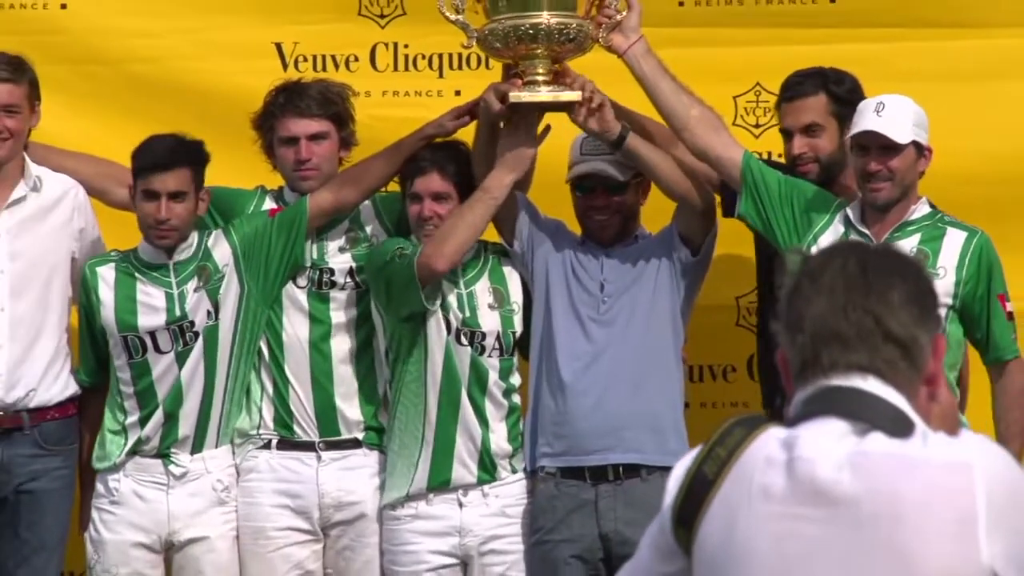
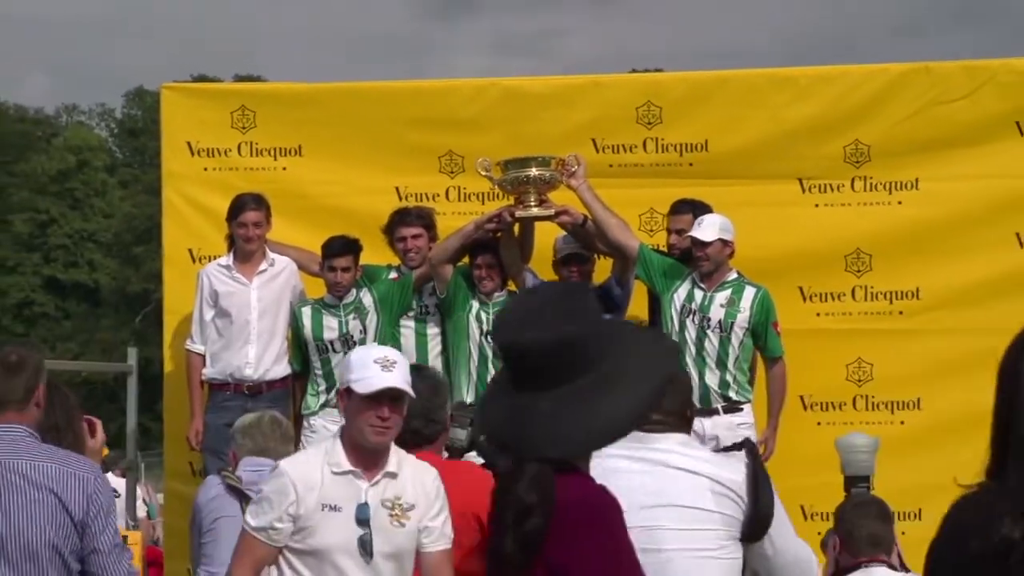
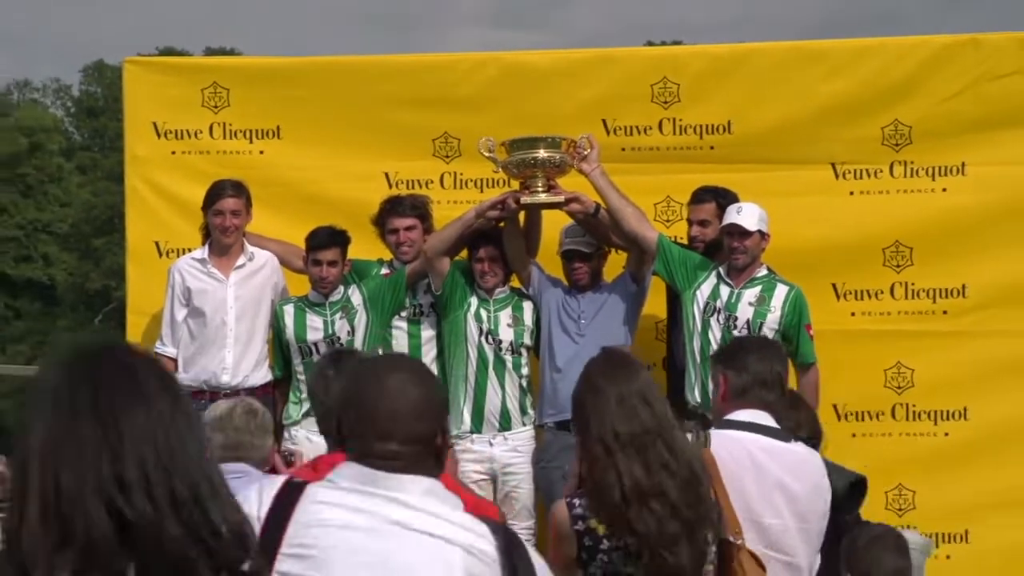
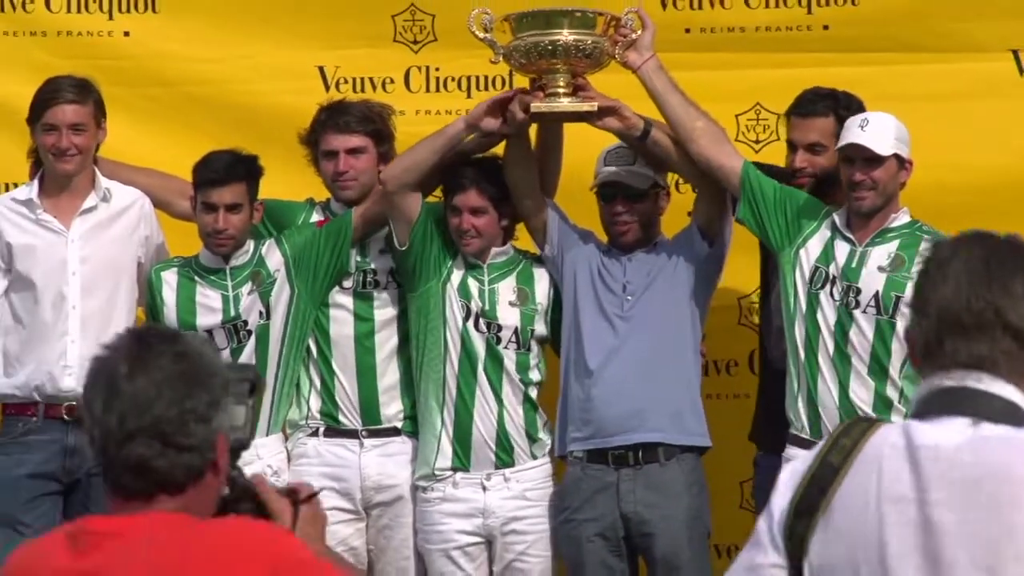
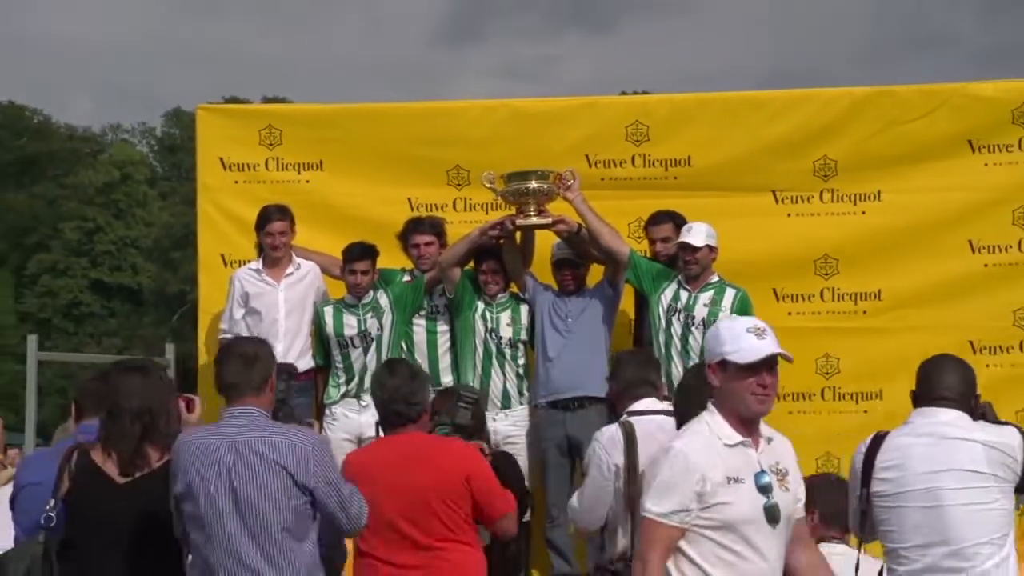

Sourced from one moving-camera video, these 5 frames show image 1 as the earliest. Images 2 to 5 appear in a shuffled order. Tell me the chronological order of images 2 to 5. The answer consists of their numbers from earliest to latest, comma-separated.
4, 3, 2, 5
